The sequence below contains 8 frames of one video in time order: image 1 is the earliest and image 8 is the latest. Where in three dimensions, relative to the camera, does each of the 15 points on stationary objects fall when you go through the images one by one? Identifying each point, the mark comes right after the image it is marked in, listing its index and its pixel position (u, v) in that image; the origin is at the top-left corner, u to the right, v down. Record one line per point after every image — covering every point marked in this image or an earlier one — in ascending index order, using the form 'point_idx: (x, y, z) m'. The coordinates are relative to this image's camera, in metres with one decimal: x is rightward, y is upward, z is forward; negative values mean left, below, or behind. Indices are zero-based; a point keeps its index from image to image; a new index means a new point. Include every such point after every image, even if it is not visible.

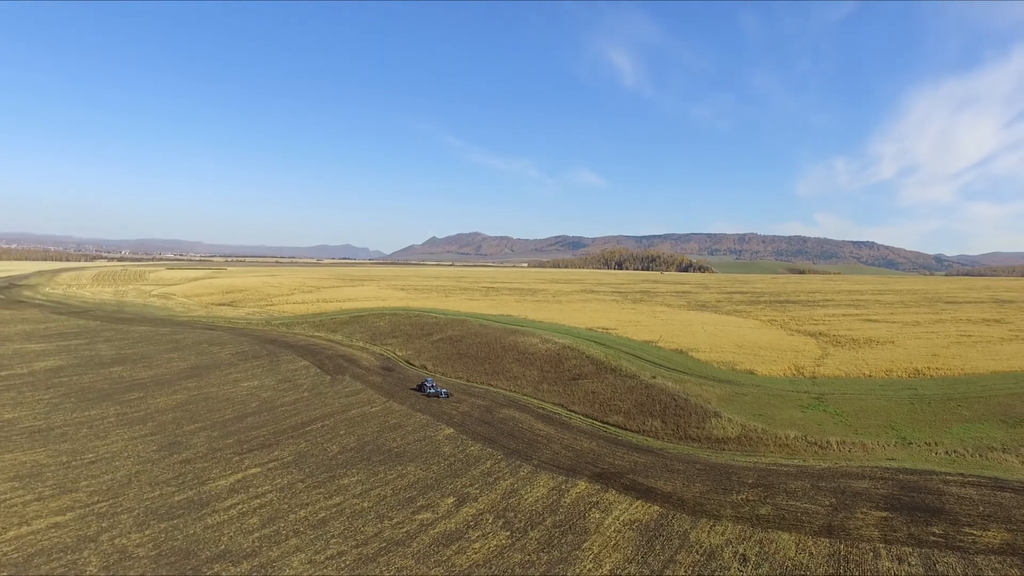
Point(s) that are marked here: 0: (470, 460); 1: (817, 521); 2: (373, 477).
0: (-1.7, -7.1, +19.5) m
1: (+10.0, -7.6, +15.3) m
2: (-5.1, -6.9, +17.1) m
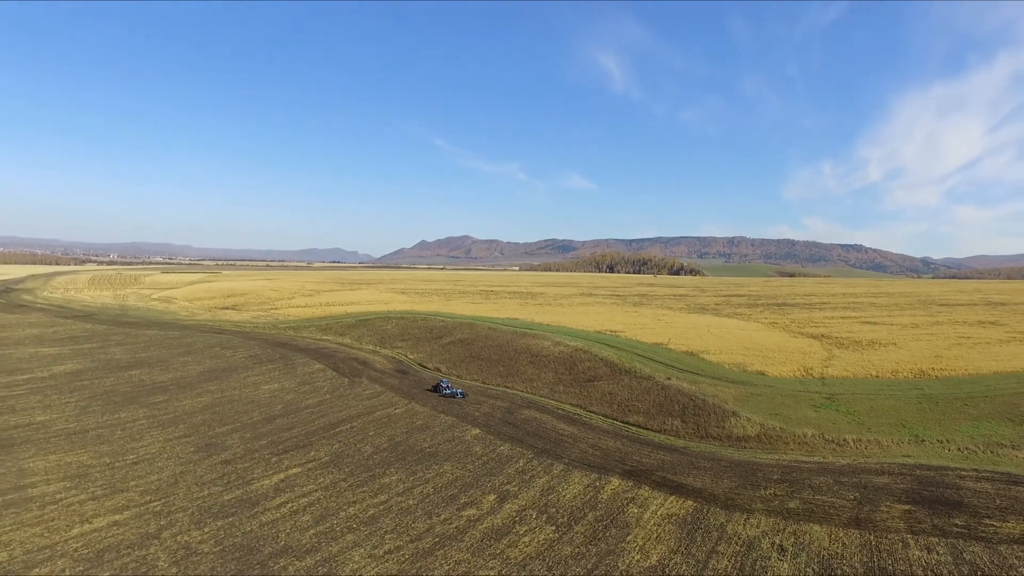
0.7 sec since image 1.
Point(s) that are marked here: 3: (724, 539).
0: (-0.4, -7.2, +19.9) m
1: (+11.3, -7.6, +15.9) m
2: (-3.8, -7.0, +17.5) m
3: (+6.3, -7.4, +13.8) m
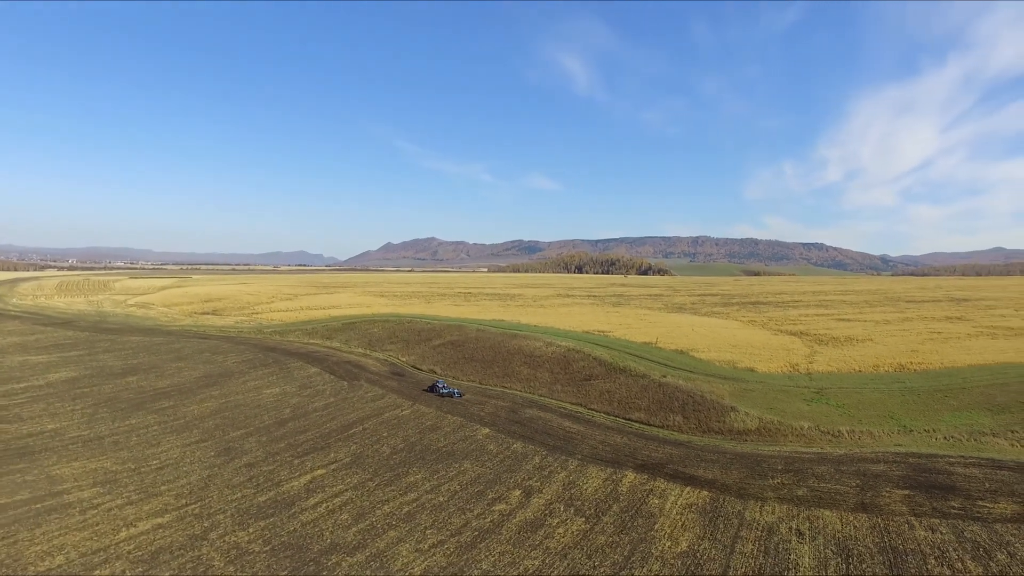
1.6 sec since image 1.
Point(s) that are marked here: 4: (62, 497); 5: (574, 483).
0: (+0.3, -7.3, +20.5) m
1: (+12.2, -7.6, +16.9) m
2: (-2.9, -7.1, +17.9) m
3: (+7.3, -7.4, +14.7) m
4: (-13.4, -6.3, +13.9) m
5: (+2.3, -7.3, +17.6) m
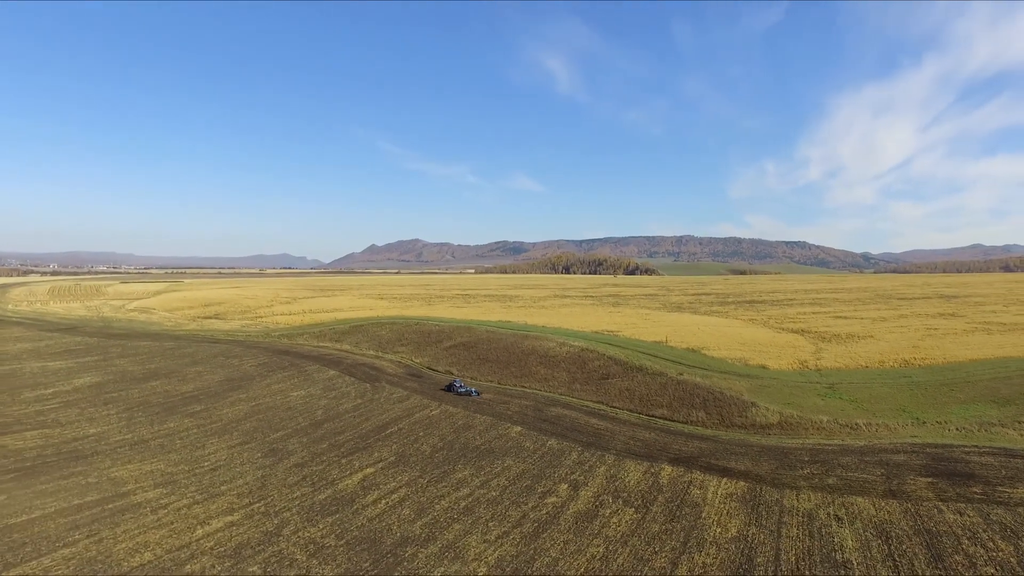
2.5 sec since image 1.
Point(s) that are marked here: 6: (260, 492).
0: (+1.9, -7.4, +21.1) m
1: (+13.9, -7.5, +17.7) m
2: (-1.2, -7.2, +18.5) m
3: (+9.0, -7.4, +15.4) m
4: (-11.7, -6.5, +14.4) m
5: (+4.0, -7.4, +18.2) m
6: (-8.4, -6.8, +15.7) m
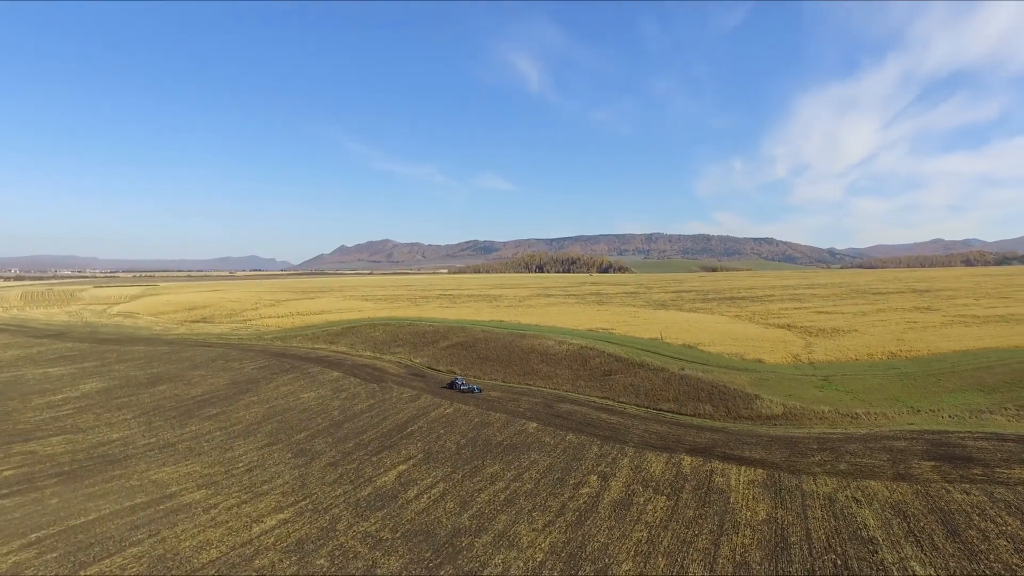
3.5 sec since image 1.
0: (+3.0, -7.3, +21.8) m
1: (+15.1, -7.4, +18.8) m
2: (-0.1, -7.2, +19.1) m
3: (+10.3, -7.2, +16.3) m
4: (-10.4, -6.6, +14.6) m
5: (+5.2, -7.3, +19.0) m
6: (-7.1, -6.9, +16.0) m
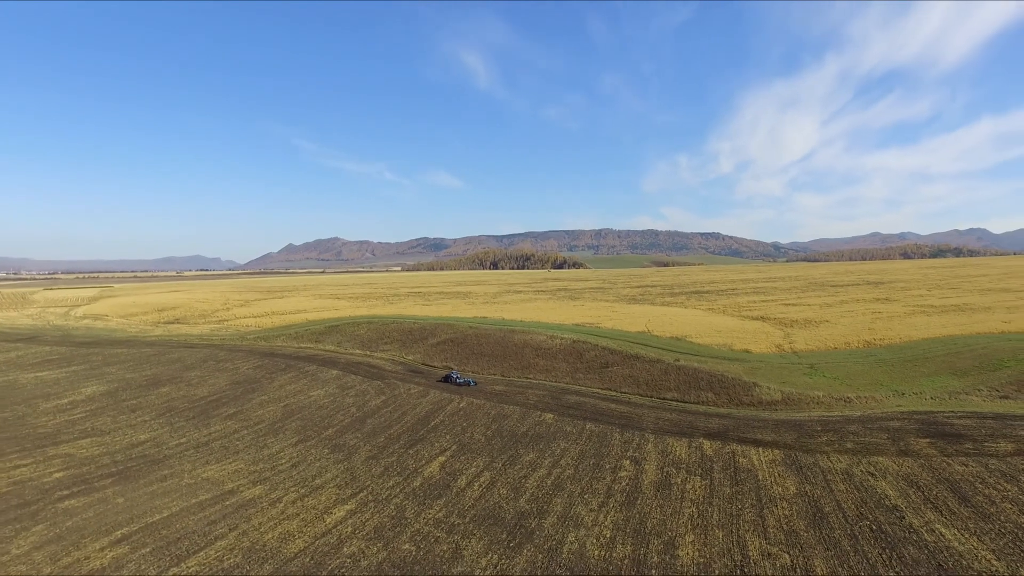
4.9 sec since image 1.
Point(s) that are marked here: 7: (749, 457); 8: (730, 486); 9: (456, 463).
0: (+4.3, -7.1, +22.8) m
1: (+16.6, -7.0, +20.5) m
2: (+1.4, -7.0, +19.9) m
3: (+11.9, -7.0, +17.8) m
4: (-8.6, -6.5, +14.7) m
5: (+6.6, -7.0, +20.1) m
6: (-5.4, -6.8, +16.3) m
7: (+9.8, -7.0, +19.4) m
8: (+7.6, -6.9, +16.4) m
9: (-2.2, -6.9, +18.4) m
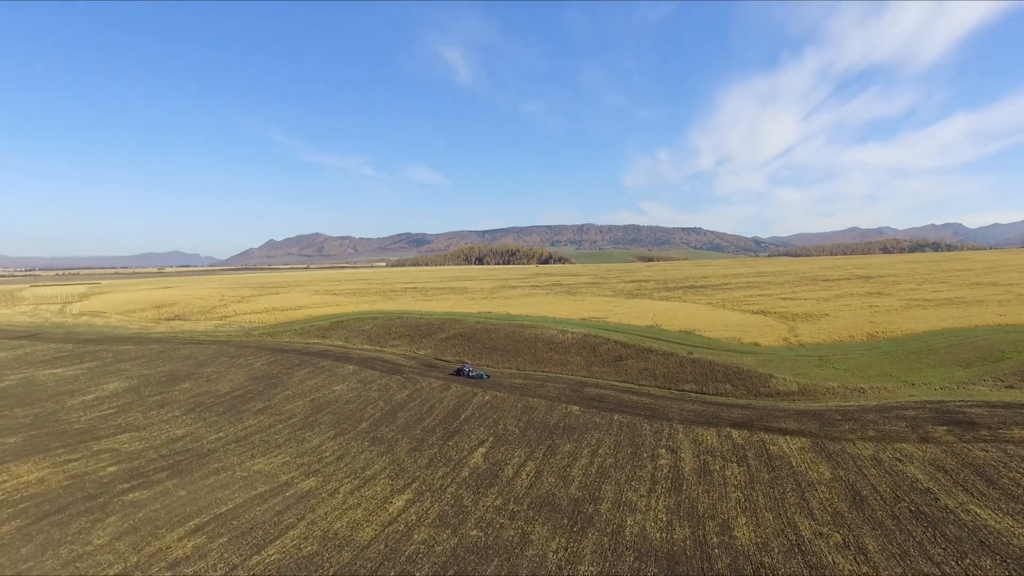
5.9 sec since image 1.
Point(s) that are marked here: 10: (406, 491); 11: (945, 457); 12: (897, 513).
0: (+5.9, -6.8, +23.3) m
1: (+18.1, -6.7, +21.3) m
2: (+3.0, -6.8, +20.4) m
3: (+13.5, -6.7, +18.4) m
4: (-7.0, -6.4, +15.1) m
5: (+8.2, -6.8, +20.7) m
6: (-3.8, -6.6, +16.7) m
7: (+11.4, -6.7, +20.0) m
8: (+9.2, -6.7, +17.0) m
9: (-0.6, -6.7, +18.8) m
10: (-3.5, -6.5, +15.1) m
11: (+16.9, -6.7, +18.4) m
12: (+11.5, -6.7, +13.9) m
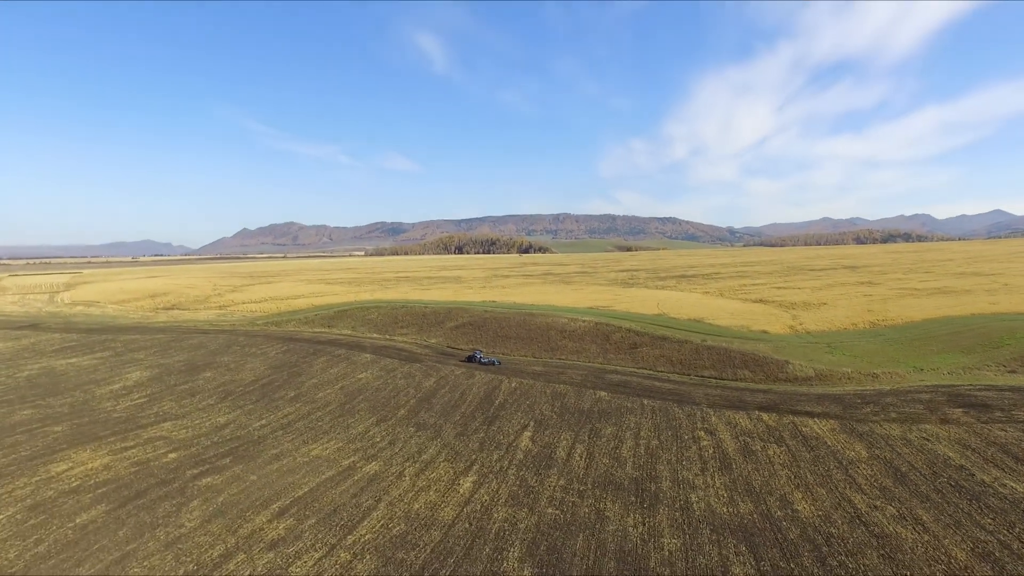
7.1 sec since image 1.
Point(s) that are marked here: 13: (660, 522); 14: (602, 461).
0: (+7.6, -6.2, +24.0) m
1: (+20.0, -6.1, +22.2) m
2: (+4.8, -6.2, +21.0) m
3: (+15.4, -6.2, +19.3) m
4: (-5.0, -6.0, +15.5) m
5: (+10.1, -6.2, +21.4) m
6: (-1.9, -6.2, +17.2) m
7: (+13.2, -6.2, +20.9) m
8: (+11.1, -6.2, +17.7) m
9: (+1.3, -6.2, +19.4) m
10: (-1.5, -6.1, +15.6) m
11: (+18.8, -6.2, +19.4) m
12: (+13.5, -6.3, +14.8) m
13: (+3.9, -6.2, +12.4) m
14: (+3.1, -6.2, +16.6) m
